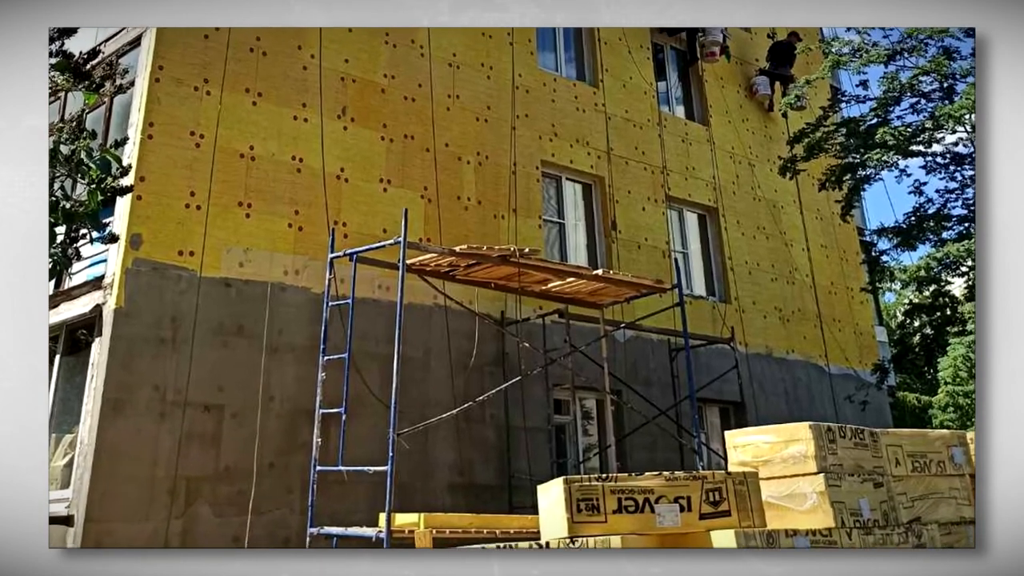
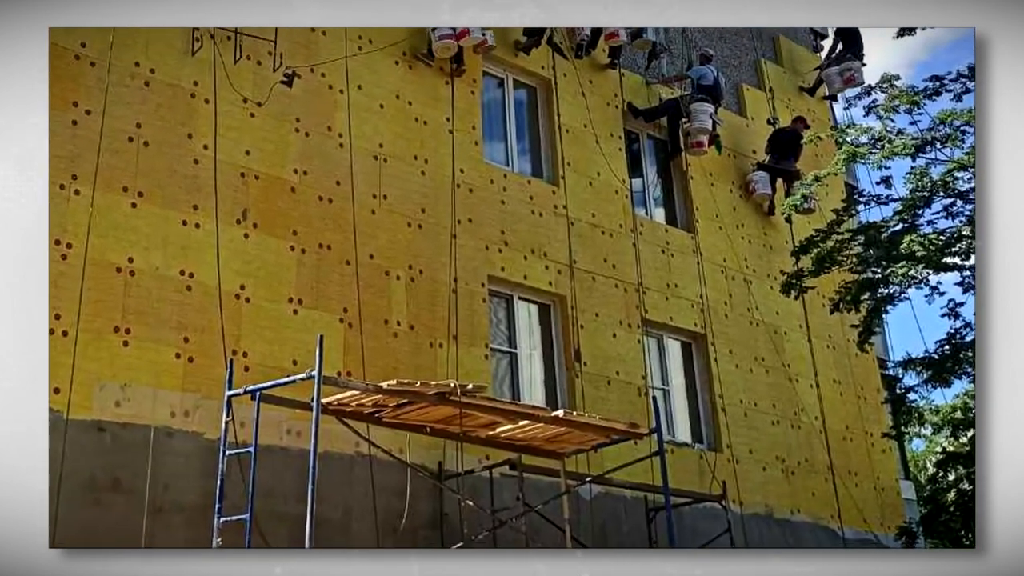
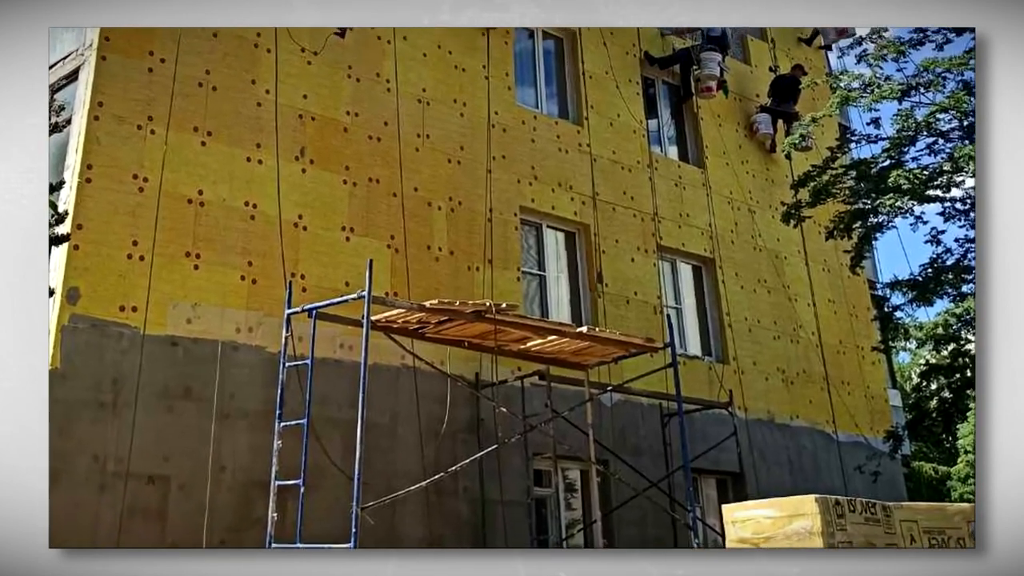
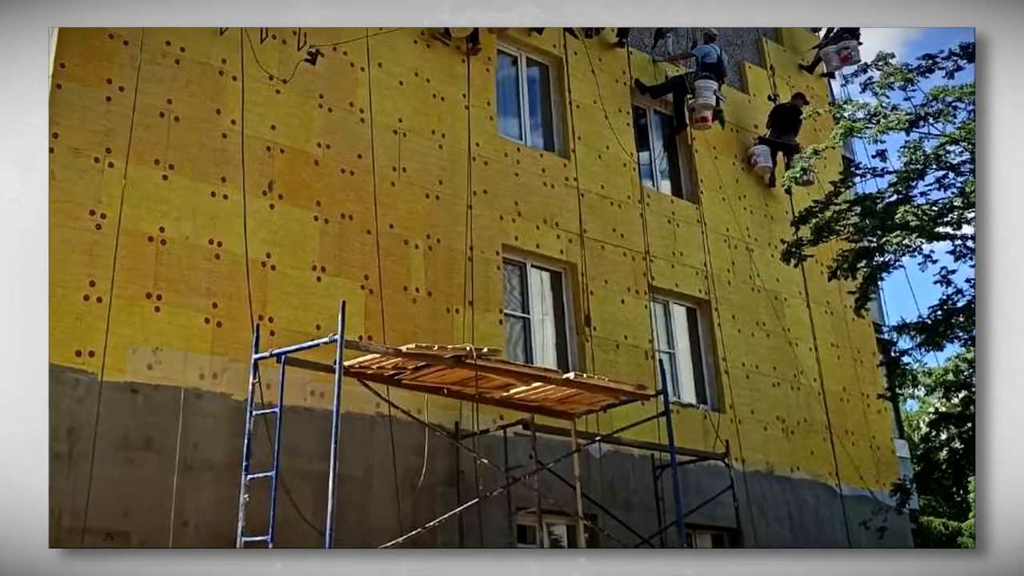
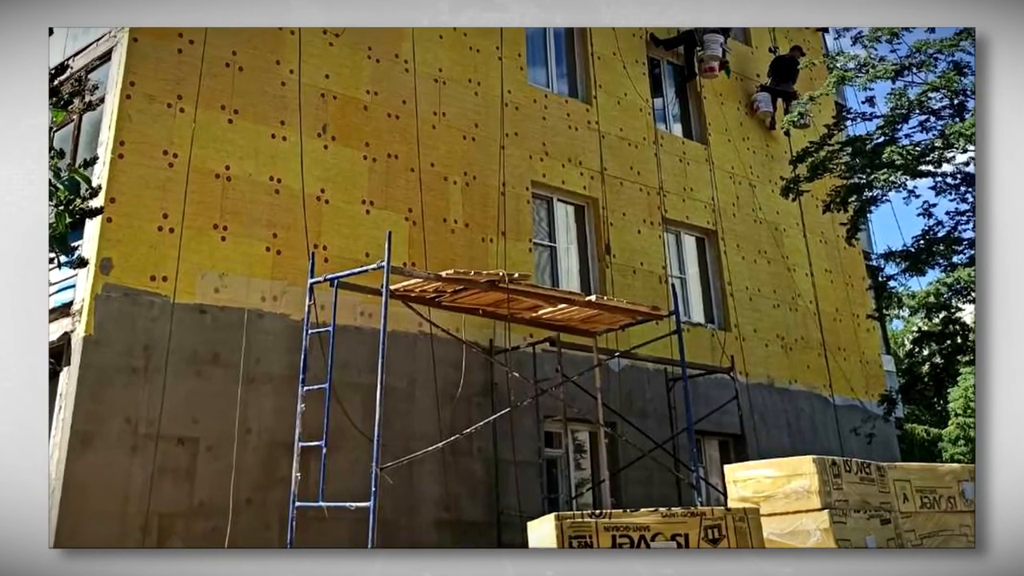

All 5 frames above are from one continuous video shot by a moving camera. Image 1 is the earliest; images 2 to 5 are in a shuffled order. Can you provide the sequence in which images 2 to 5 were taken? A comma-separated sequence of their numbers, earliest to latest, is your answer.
5, 3, 4, 2
